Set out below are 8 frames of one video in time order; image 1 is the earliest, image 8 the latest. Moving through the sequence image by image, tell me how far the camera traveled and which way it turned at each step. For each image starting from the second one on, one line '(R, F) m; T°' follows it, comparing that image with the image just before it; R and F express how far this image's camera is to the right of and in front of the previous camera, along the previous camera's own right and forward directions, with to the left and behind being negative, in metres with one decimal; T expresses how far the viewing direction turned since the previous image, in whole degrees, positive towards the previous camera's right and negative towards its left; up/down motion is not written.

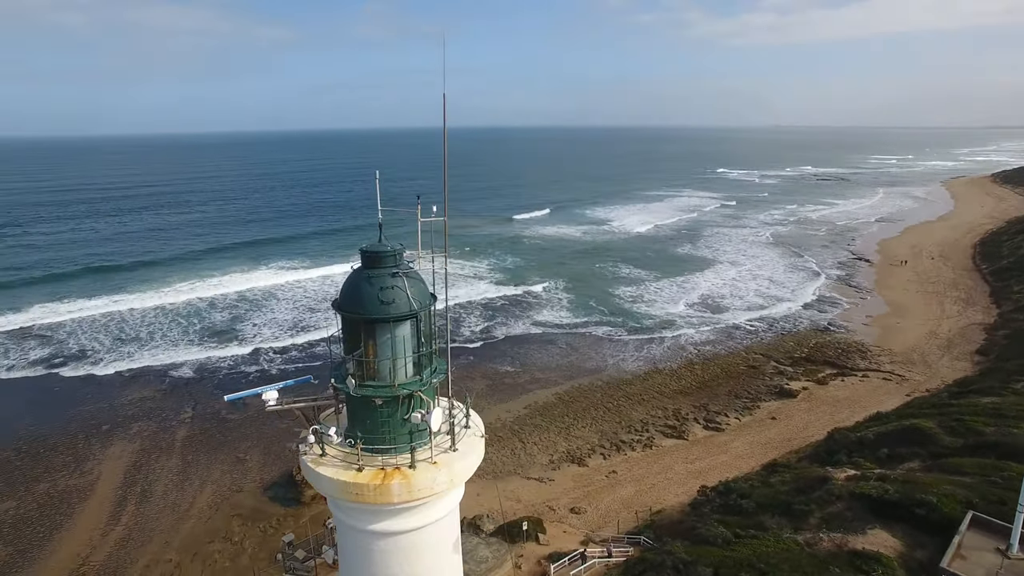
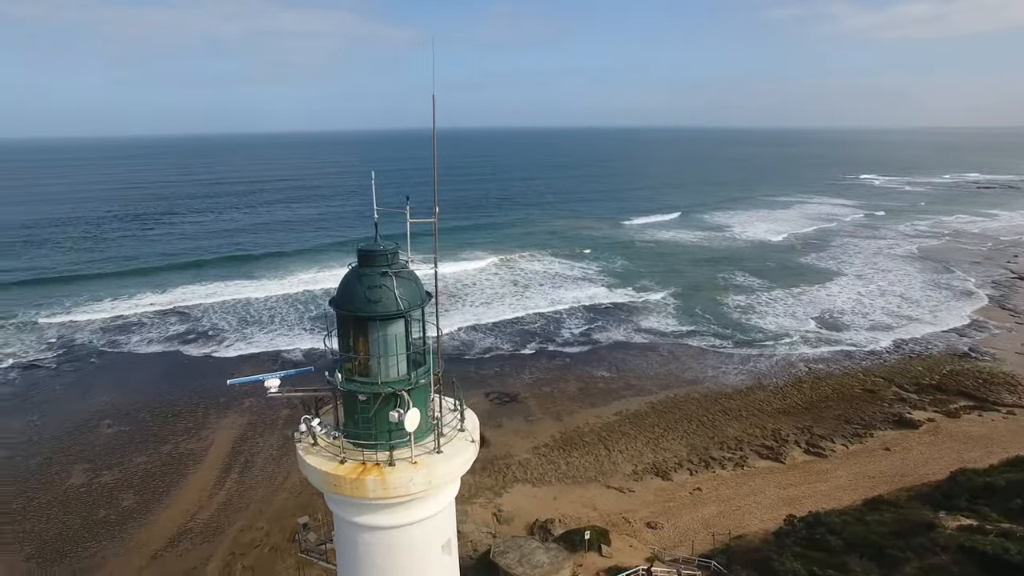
(+0.6, +0.1) m; -11°
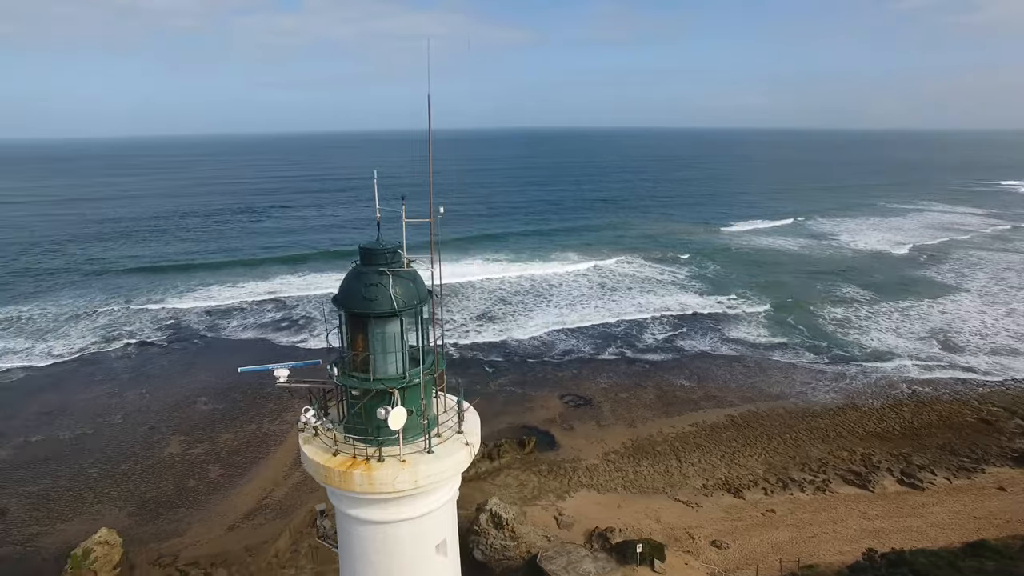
(+0.5, +0.1) m; -8°
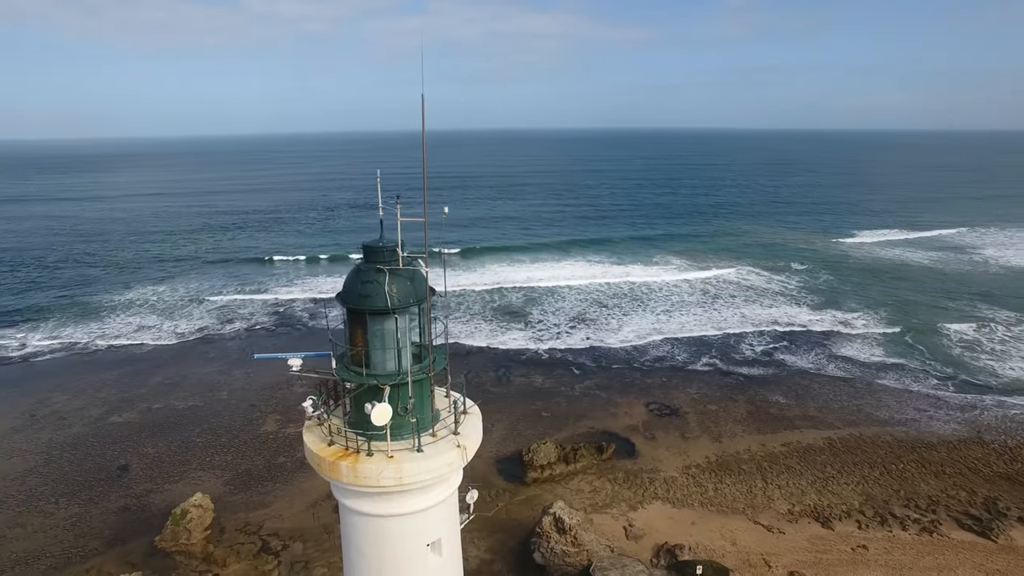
(+0.6, +0.1) m; -10°
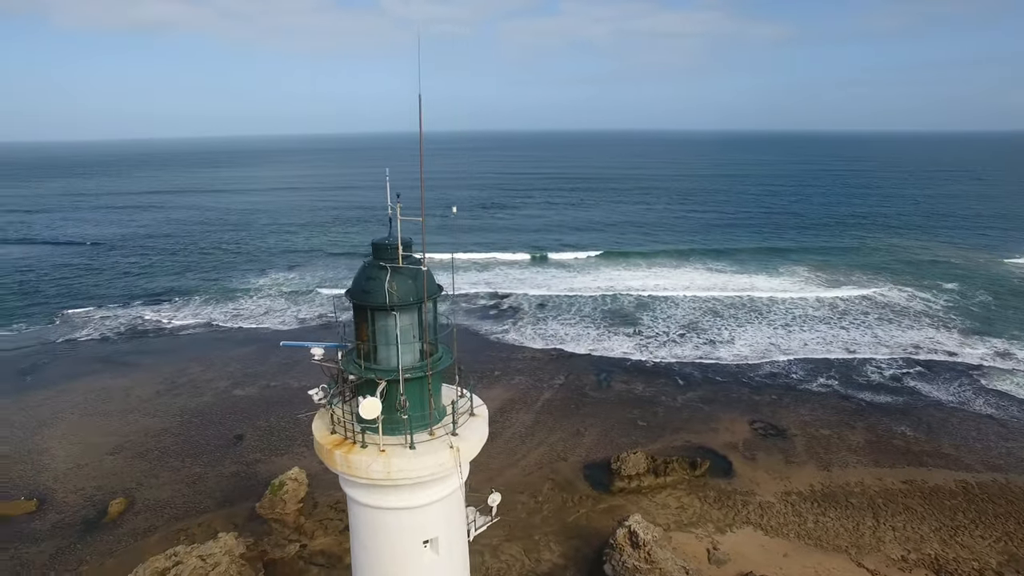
(+0.6, +0.1) m; -11°
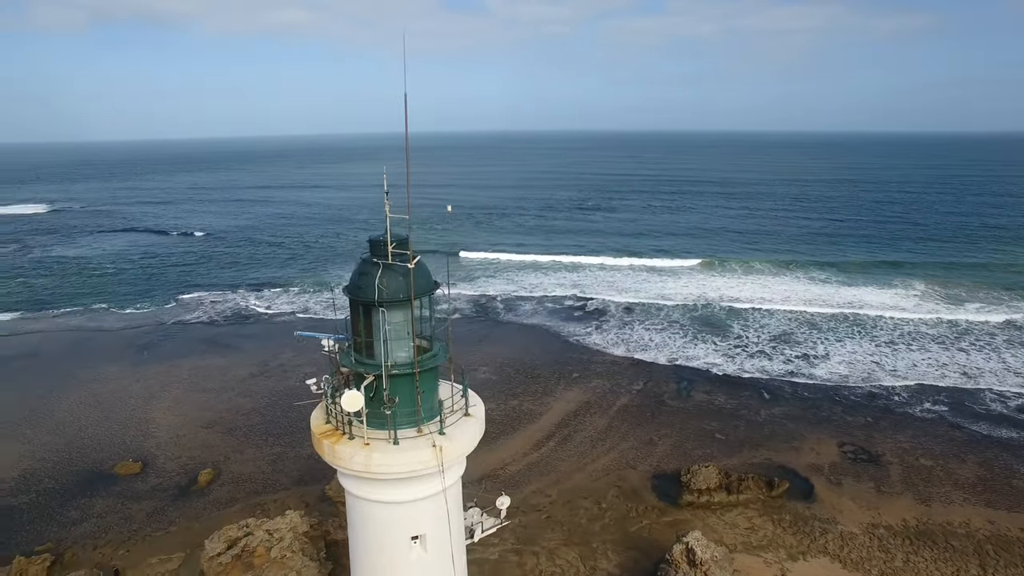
(+0.6, +0.1) m; -9°
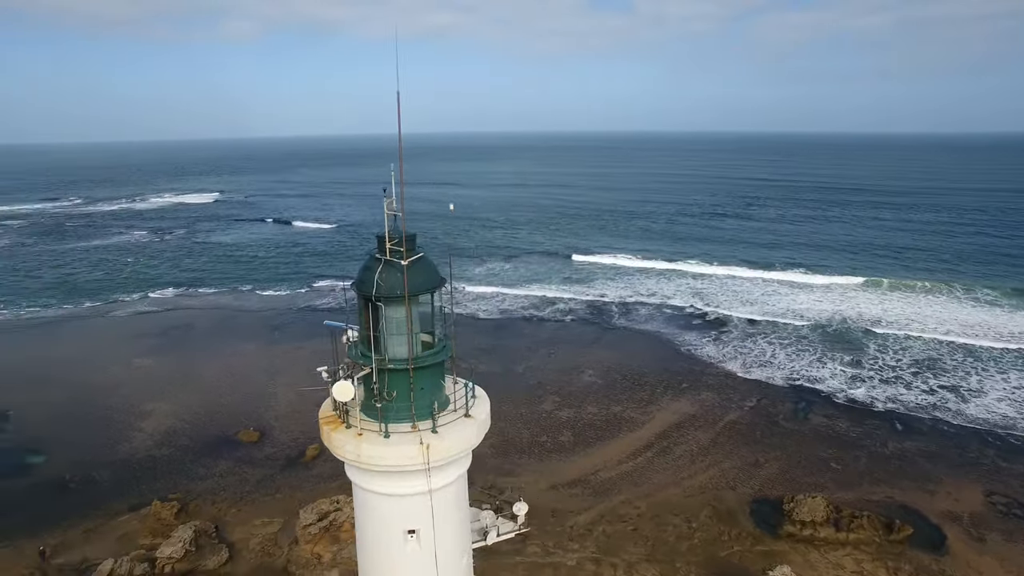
(+0.7, +0.1) m; -11°
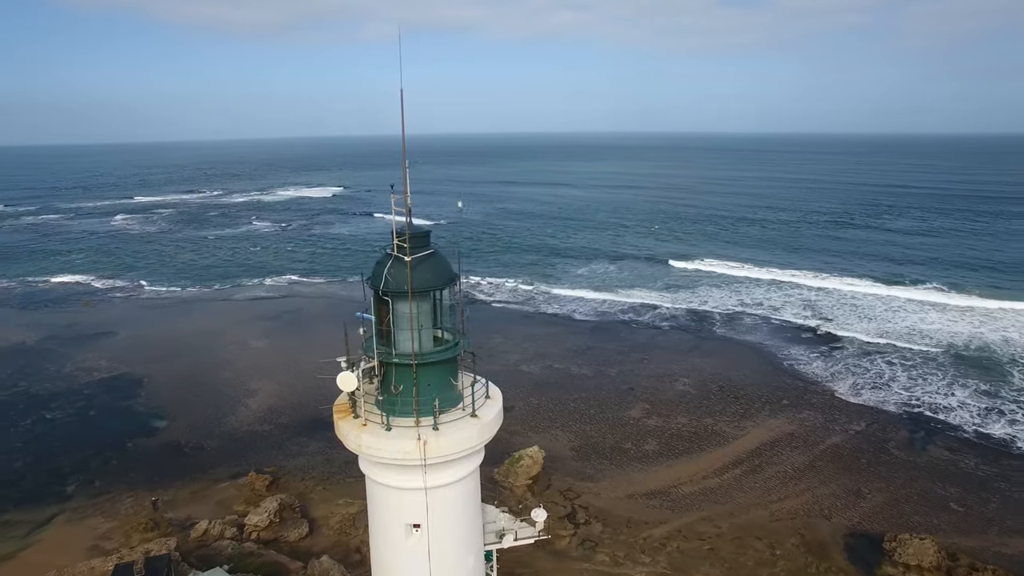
(+0.5, +0.1) m; -10°
